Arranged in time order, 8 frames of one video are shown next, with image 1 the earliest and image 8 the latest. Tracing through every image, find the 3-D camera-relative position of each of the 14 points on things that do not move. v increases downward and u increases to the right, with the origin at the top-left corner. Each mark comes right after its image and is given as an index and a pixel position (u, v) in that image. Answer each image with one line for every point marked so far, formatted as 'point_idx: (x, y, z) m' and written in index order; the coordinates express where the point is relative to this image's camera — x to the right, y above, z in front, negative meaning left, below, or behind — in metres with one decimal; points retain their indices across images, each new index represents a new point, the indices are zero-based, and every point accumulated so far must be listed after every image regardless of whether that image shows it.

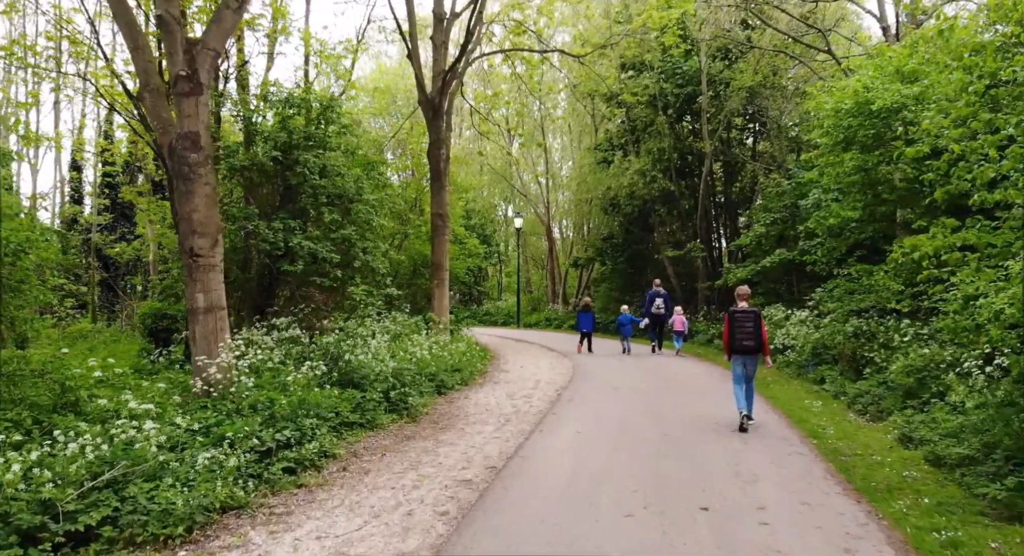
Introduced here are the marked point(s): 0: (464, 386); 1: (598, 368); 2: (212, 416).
0: (-1.0, -2.1, +13.4) m
1: (+2.1, -2.2, +17.3) m
2: (-3.4, -1.6, +7.8) m
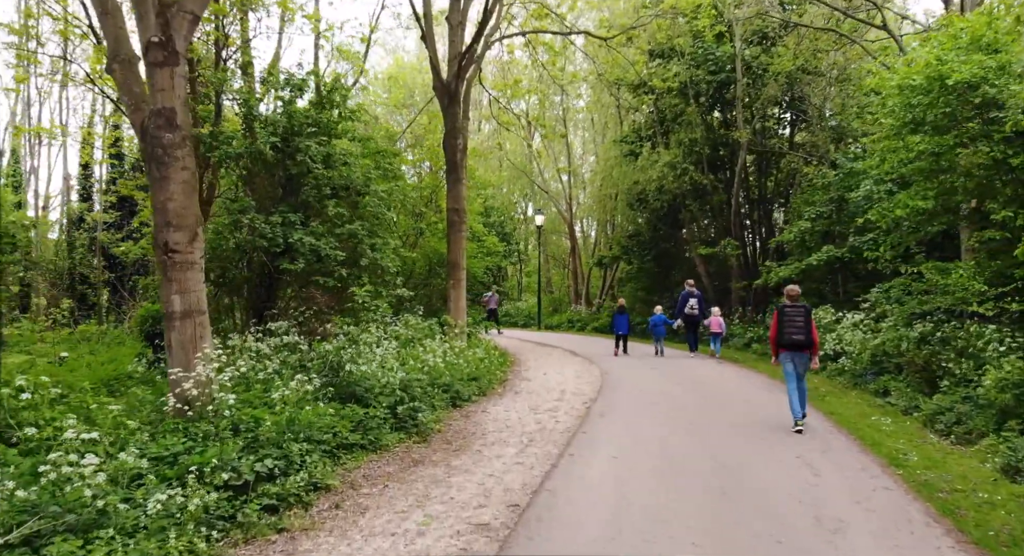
0: (-0.5, -2.1, +12.1) m
1: (+2.6, -2.2, +15.9) m
2: (-3.2, -1.6, +6.6) m
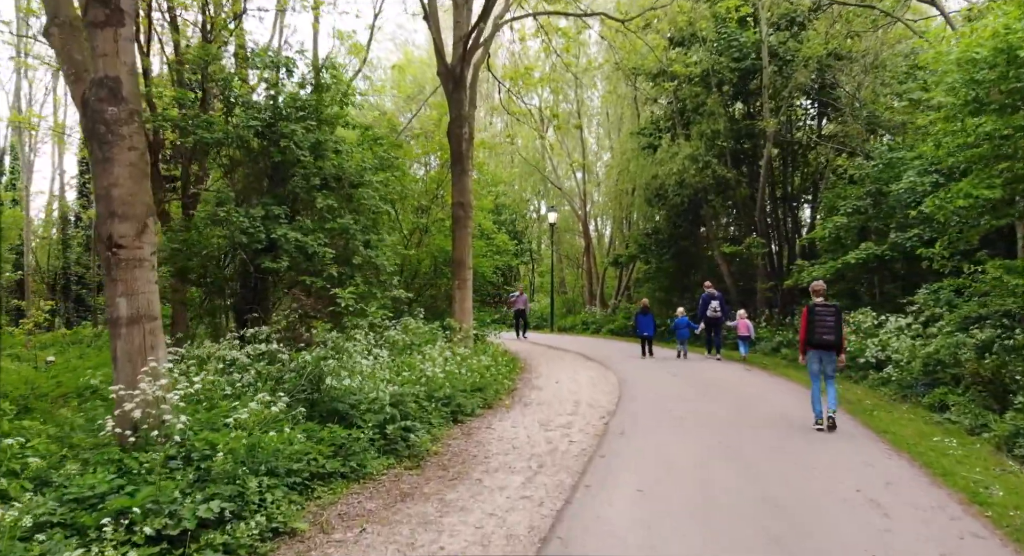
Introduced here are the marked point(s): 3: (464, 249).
0: (-0.4, -2.1, +10.9) m
1: (+2.8, -2.2, +14.6) m
2: (-3.1, -1.6, +5.4) m
3: (-1.1, +0.7, +15.9) m
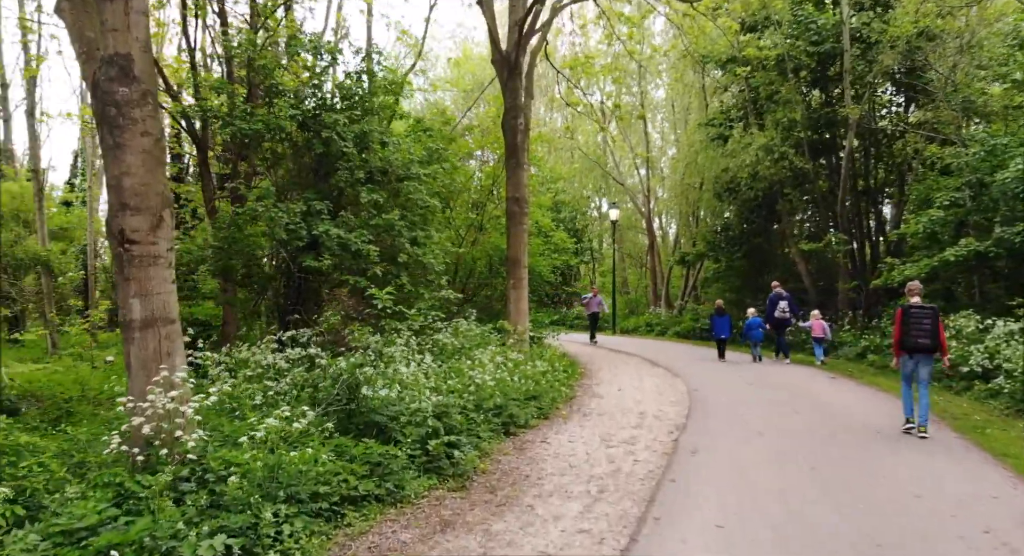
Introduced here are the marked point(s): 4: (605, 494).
0: (+0.4, -2.1, +10.0) m
1: (+4.0, -2.2, +13.4) m
2: (-2.8, -1.5, +4.8) m
3: (+0.1, +0.7, +15.0) m
4: (+0.9, -2.2, +6.9) m
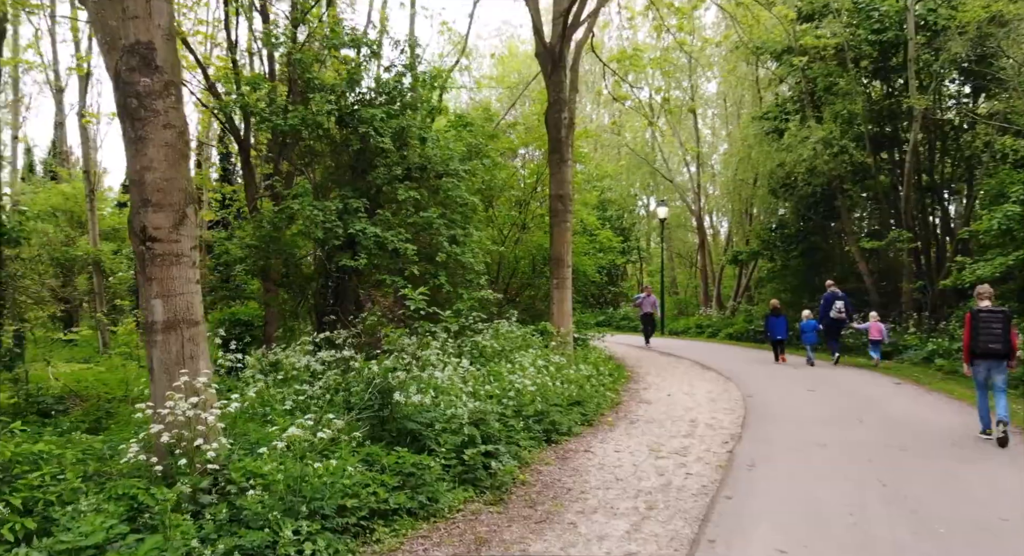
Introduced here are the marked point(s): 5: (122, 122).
0: (+1.0, -2.1, +9.5) m
1: (+4.8, -2.2, +12.7) m
2: (-2.5, -1.5, +4.5) m
3: (+1.1, +0.7, +14.5) m
4: (+1.3, -2.2, +6.4) m
5: (-3.1, +1.3, +5.6) m
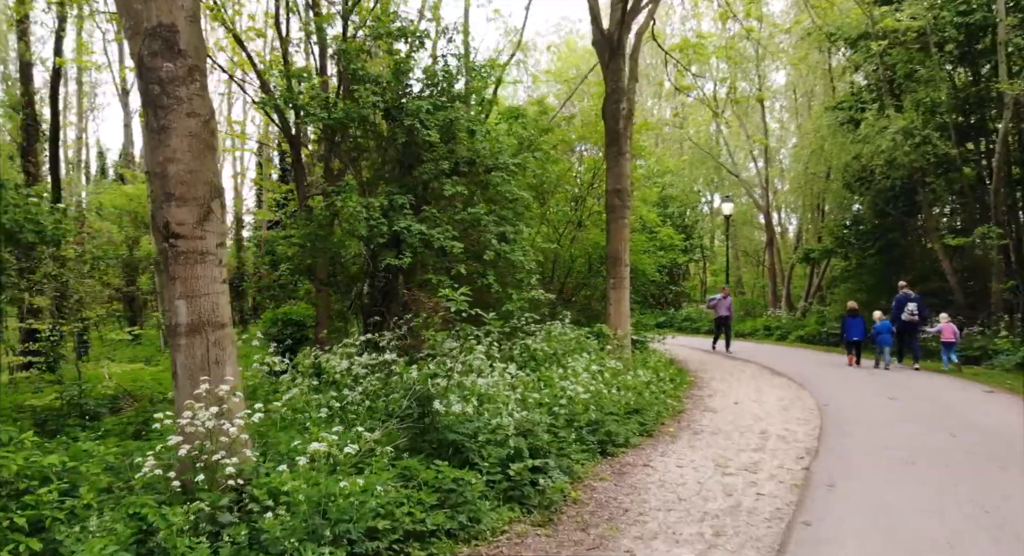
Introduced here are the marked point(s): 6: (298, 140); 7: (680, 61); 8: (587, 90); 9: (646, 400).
0: (+1.7, -2.1, +8.8) m
1: (+5.7, -2.2, +11.6) m
2: (-2.3, -1.5, +4.1) m
3: (+2.2, +0.7, +13.8) m
4: (+1.7, -2.2, +5.7) m
5: (-2.8, +1.3, +5.3) m
6: (-3.7, +2.4, +11.9) m
7: (+4.7, +6.2, +19.6) m
8: (+2.0, +5.1, +18.8) m
9: (+2.0, -1.8, +10.3) m
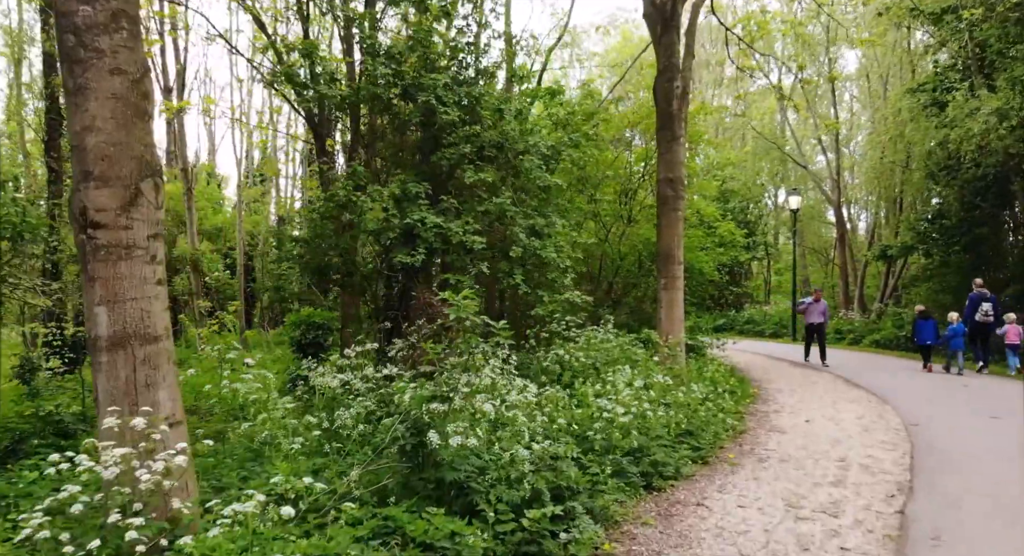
0: (+2.0, -2.1, +7.3) m
1: (+6.2, -2.2, +9.9) m
2: (-2.3, -1.5, +3.0) m
3: (+2.9, +0.7, +12.3) m
4: (+1.8, -2.2, +4.3) m
5: (-2.8, +1.3, +4.2) m
6: (-3.1, +2.4, +10.9) m
7: (+5.9, +6.2, +17.9) m
8: (+3.1, +5.1, +17.3) m
9: (+2.4, -1.8, +8.8) m
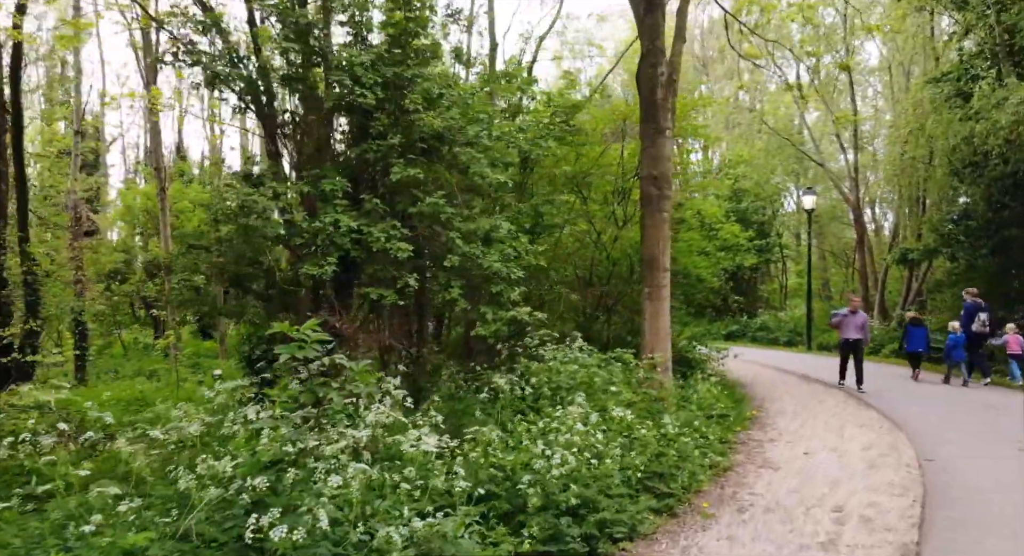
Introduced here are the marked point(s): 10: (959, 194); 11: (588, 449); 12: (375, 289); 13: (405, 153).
0: (+1.3, -2.2, +6.0) m
1: (+5.6, -2.3, +8.4) m
2: (-3.2, -1.7, +1.8) m
3: (+2.3, +0.5, +11.0) m
4: (+1.0, -2.3, +3.0) m
5: (-3.5, +1.1, +3.0) m
6: (-3.7, +2.2, +9.7) m
7: (+5.5, +6.0, +16.5) m
8: (+2.7, +4.9, +15.9) m
9: (+1.8, -1.9, +7.5) m
10: (+11.4, +2.1, +17.7) m
11: (+0.7, -1.6, +6.4) m
12: (-1.4, -0.1, +7.0) m
13: (-1.1, +1.3, +7.7) m
